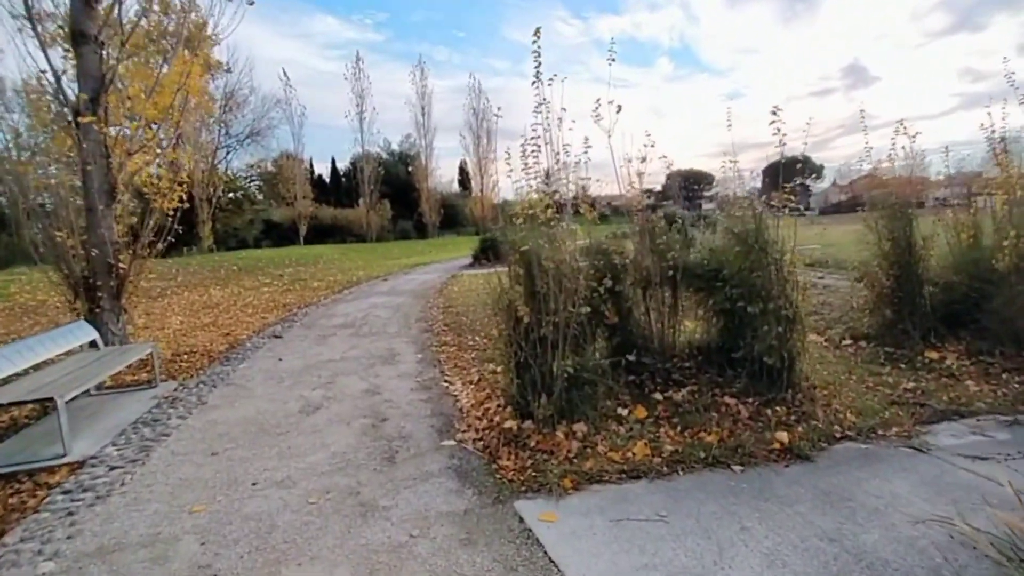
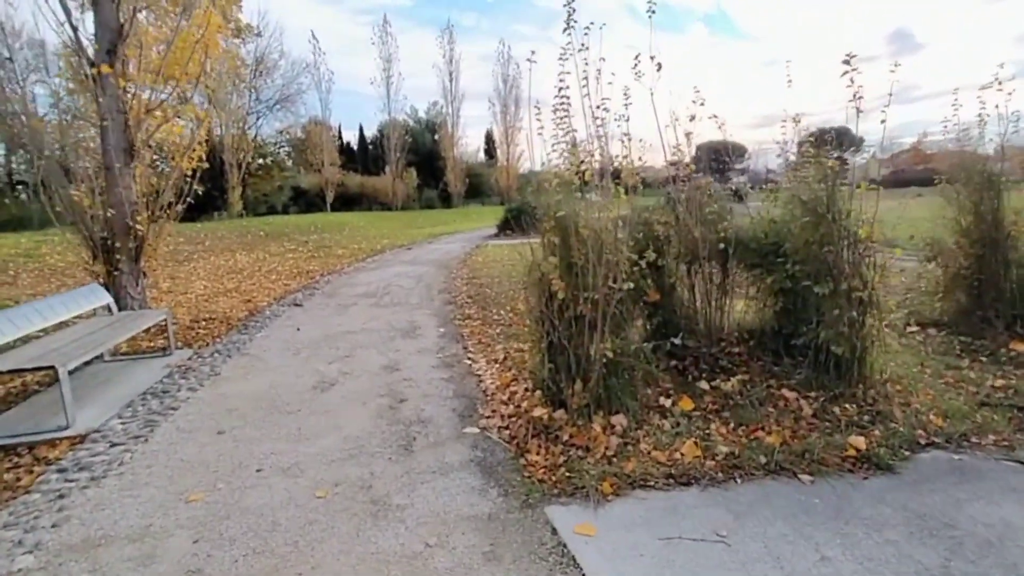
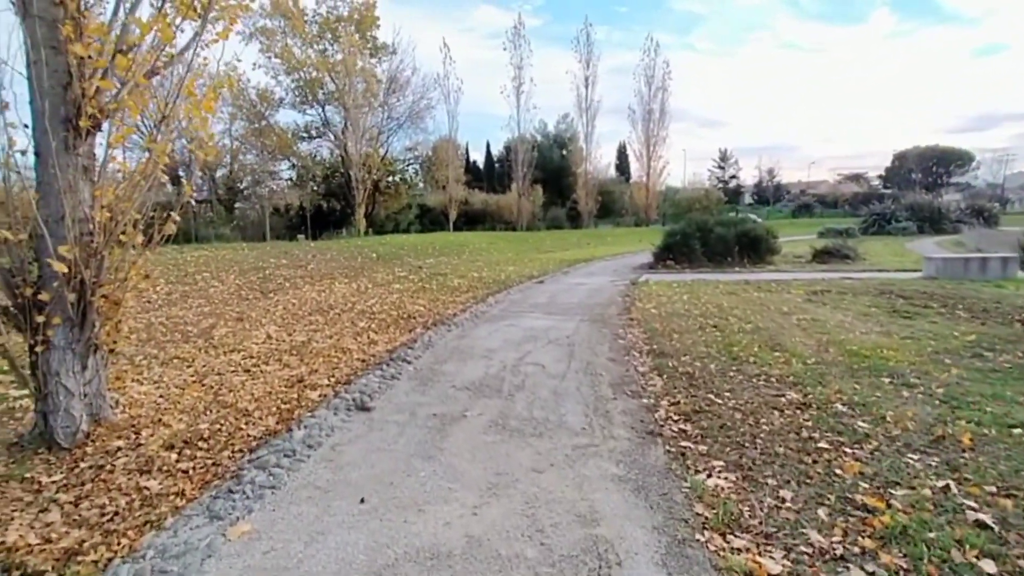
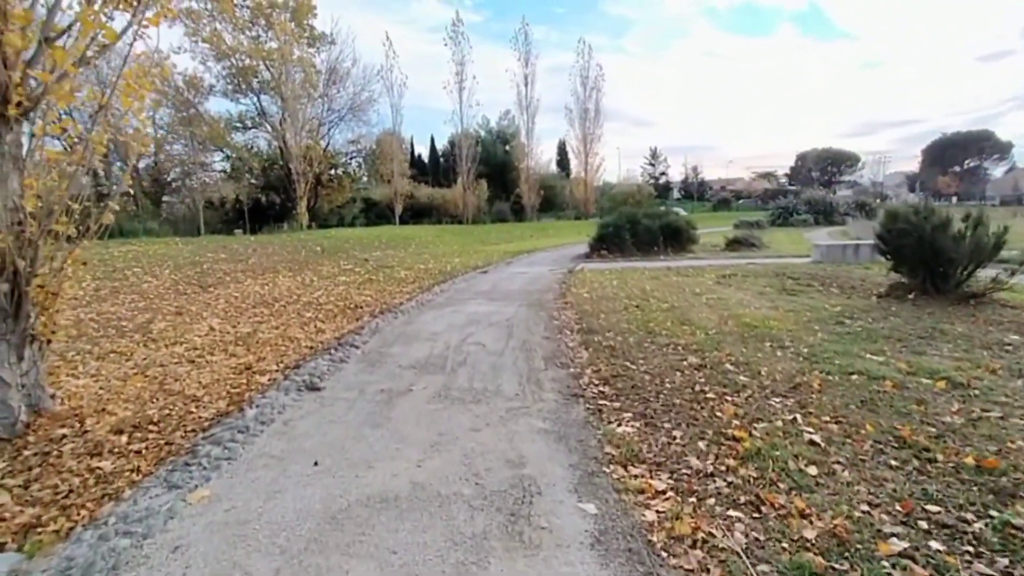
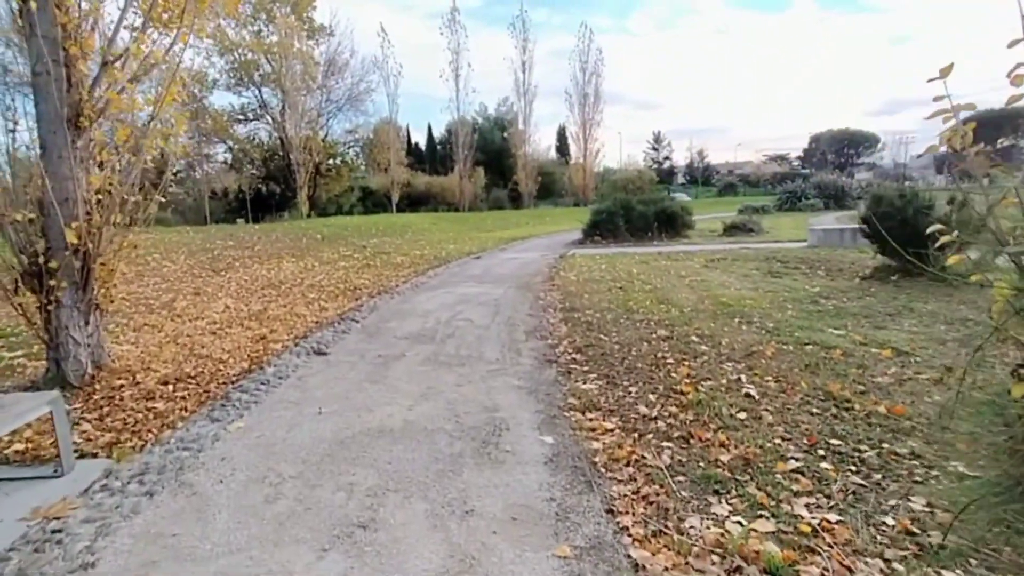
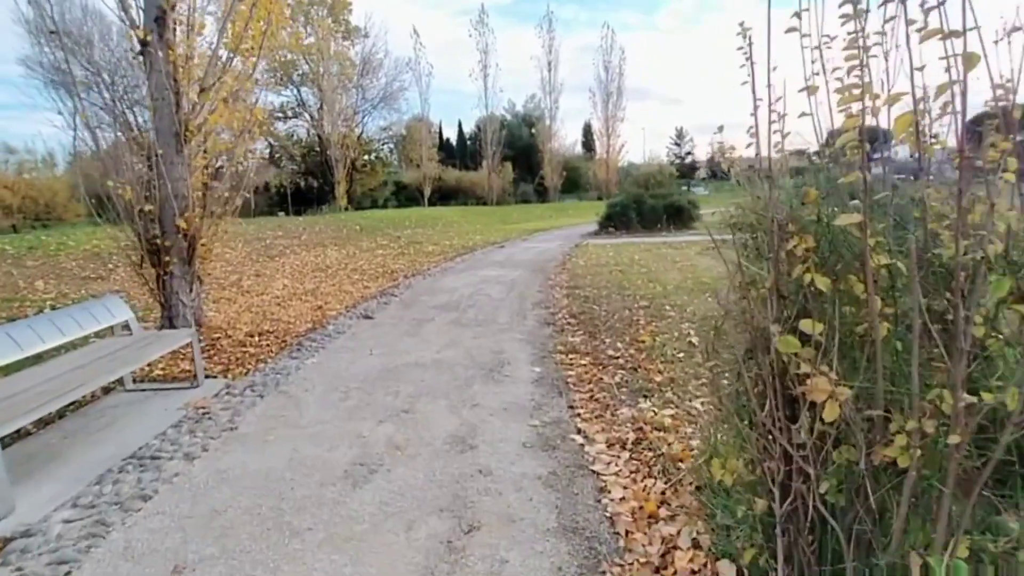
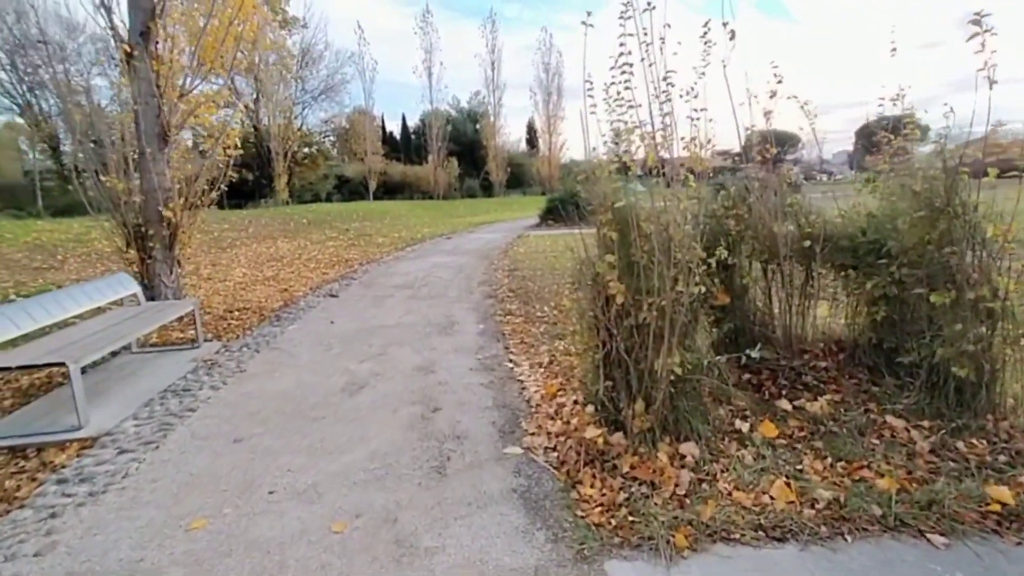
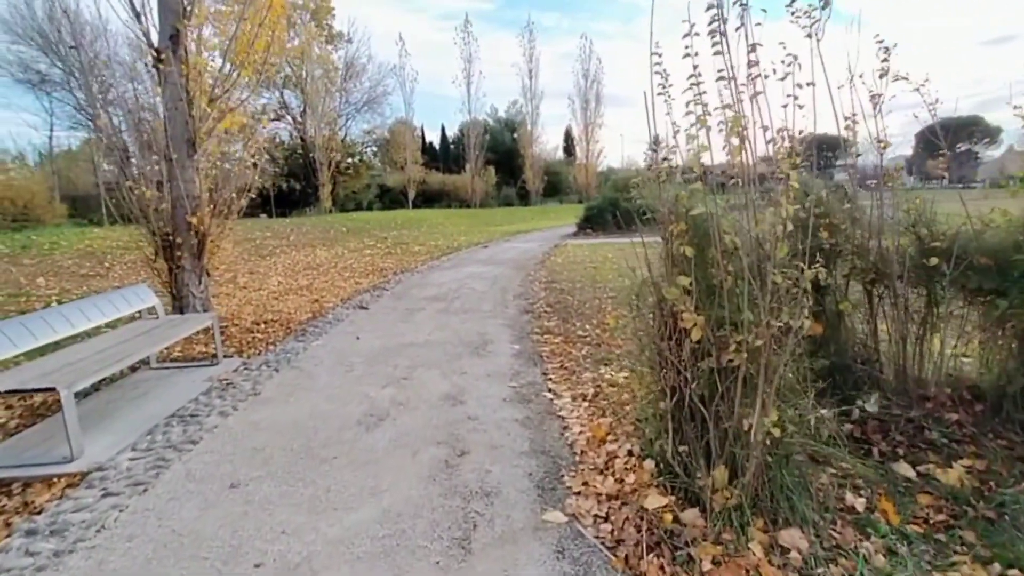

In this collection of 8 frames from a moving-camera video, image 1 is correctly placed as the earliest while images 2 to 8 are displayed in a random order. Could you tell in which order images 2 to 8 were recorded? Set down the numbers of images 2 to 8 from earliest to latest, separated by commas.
2, 7, 8, 6, 5, 4, 3
